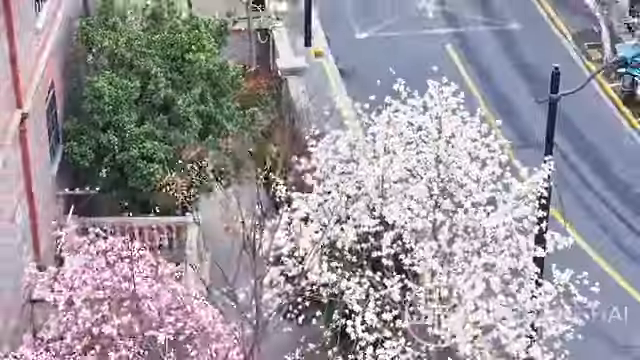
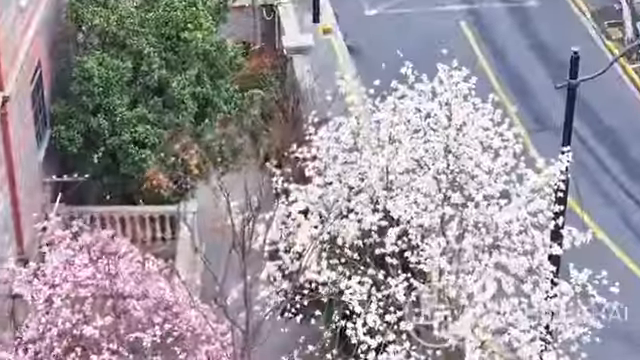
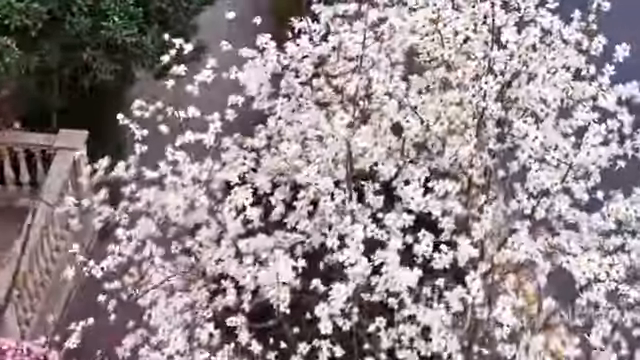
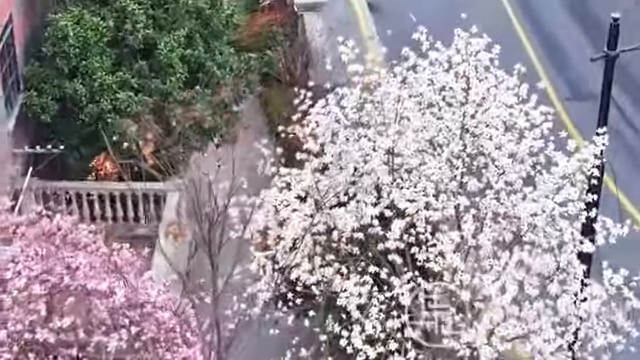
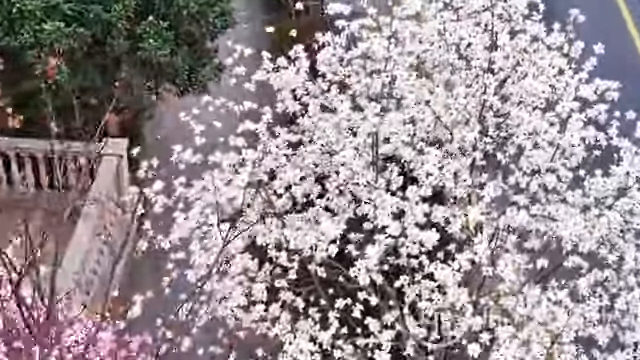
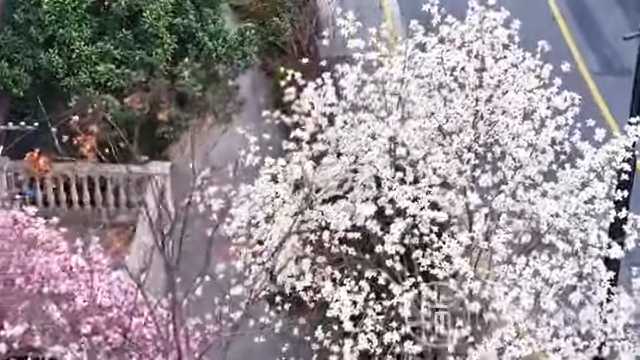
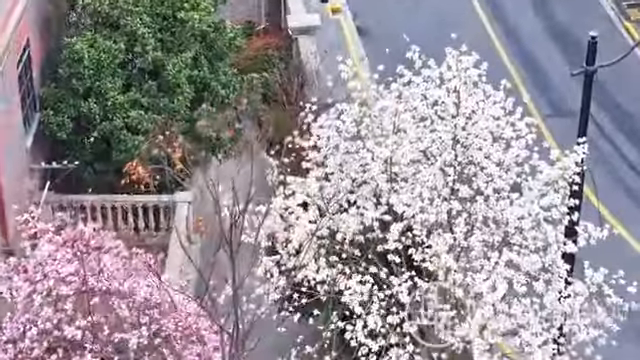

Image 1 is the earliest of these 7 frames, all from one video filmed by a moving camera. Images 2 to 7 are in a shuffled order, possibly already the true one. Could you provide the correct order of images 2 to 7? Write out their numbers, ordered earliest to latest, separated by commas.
2, 7, 4, 6, 5, 3
